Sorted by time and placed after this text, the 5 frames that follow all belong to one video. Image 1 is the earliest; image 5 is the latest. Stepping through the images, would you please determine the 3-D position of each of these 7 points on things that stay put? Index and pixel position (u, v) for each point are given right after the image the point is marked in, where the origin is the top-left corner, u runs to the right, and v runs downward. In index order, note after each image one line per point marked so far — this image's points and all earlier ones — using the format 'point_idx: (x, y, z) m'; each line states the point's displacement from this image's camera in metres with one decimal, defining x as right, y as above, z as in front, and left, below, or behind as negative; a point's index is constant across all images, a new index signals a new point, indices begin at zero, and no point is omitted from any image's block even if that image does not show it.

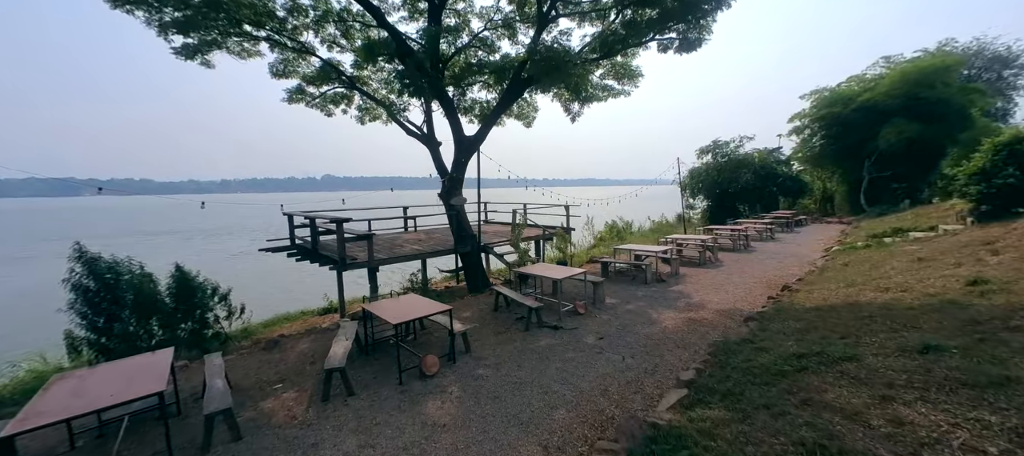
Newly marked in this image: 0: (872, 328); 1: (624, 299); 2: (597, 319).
0: (+3.5, -1.0, +3.6) m
1: (+1.9, -1.2, +6.2) m
2: (+1.3, -1.3, +5.4) m
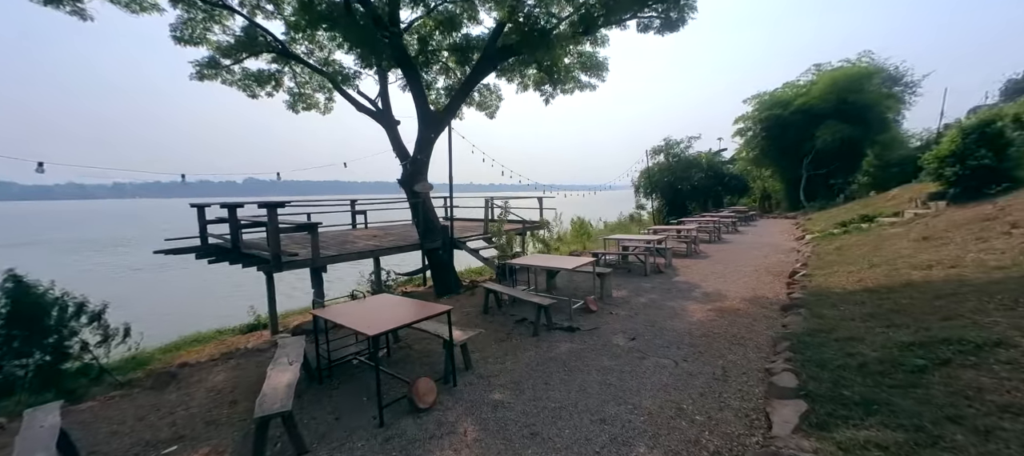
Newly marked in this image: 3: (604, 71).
0: (+3.7, -0.6, +3.0) m
1: (+1.8, -0.9, +5.4) m
2: (+1.2, -1.1, +4.4) m
3: (+2.9, +4.9, +11.6) m
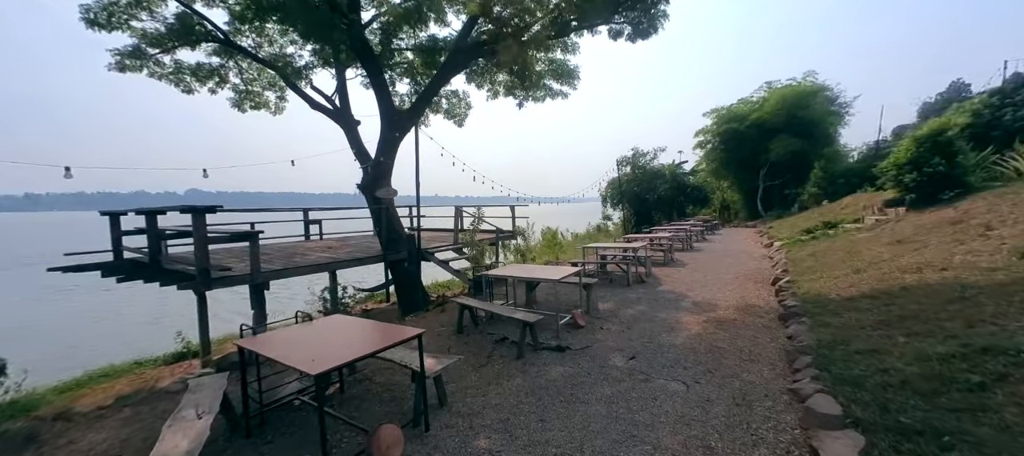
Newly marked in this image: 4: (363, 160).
0: (+3.6, -0.6, +2.8) m
1: (+1.4, -1.0, +4.9) m
2: (+1.0, -1.1, +4.0) m
3: (+2.0, +4.6, +11.4) m
4: (-2.8, +1.3, +7.1) m
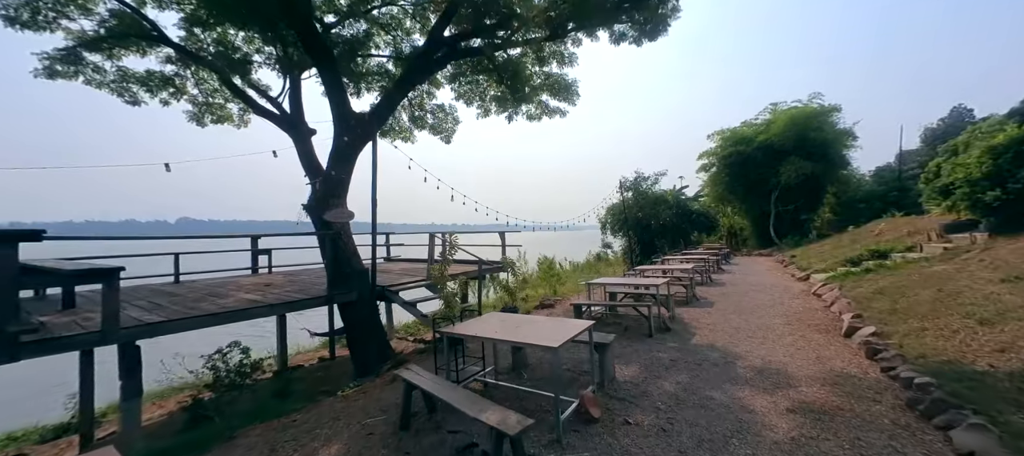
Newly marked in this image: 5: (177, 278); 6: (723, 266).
0: (+3.4, -0.8, +1.3) m
1: (+1.3, -1.3, +3.4) m
2: (+0.8, -1.3, +2.4) m
3: (+1.7, +3.8, +10.3) m
4: (-3.1, +0.8, +5.7) m
5: (-5.5, -0.8, +6.1) m
6: (+6.9, -1.3, +12.1) m
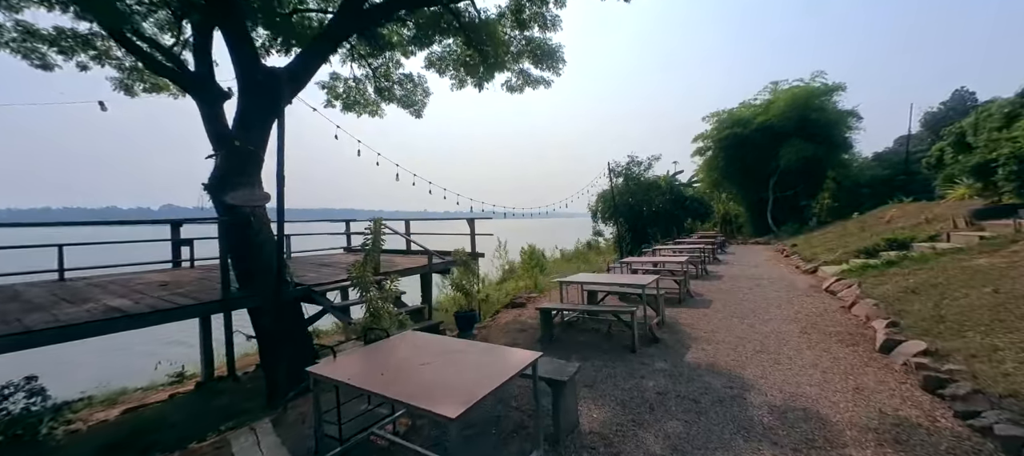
0: (+3.0, -0.7, +0.3) m
1: (+0.7, -1.2, +2.4) m
2: (+0.3, -1.3, +1.4) m
3: (+1.1, +4.1, +9.2) m
4: (-3.6, +1.0, +4.5) m
5: (-6.1, -0.6, +5.0) m
6: (+6.2, -0.8, +11.2) m
